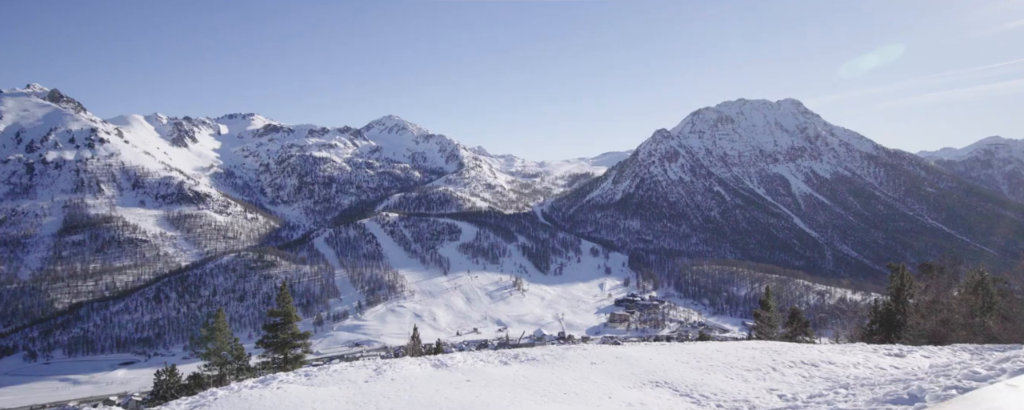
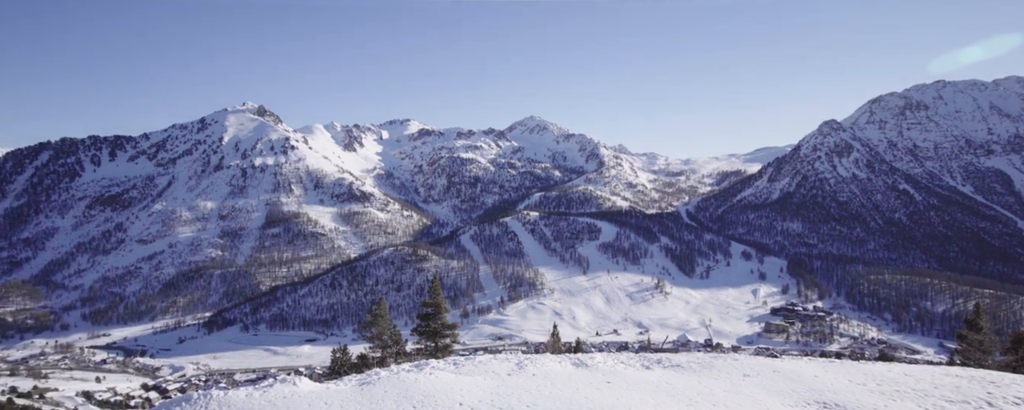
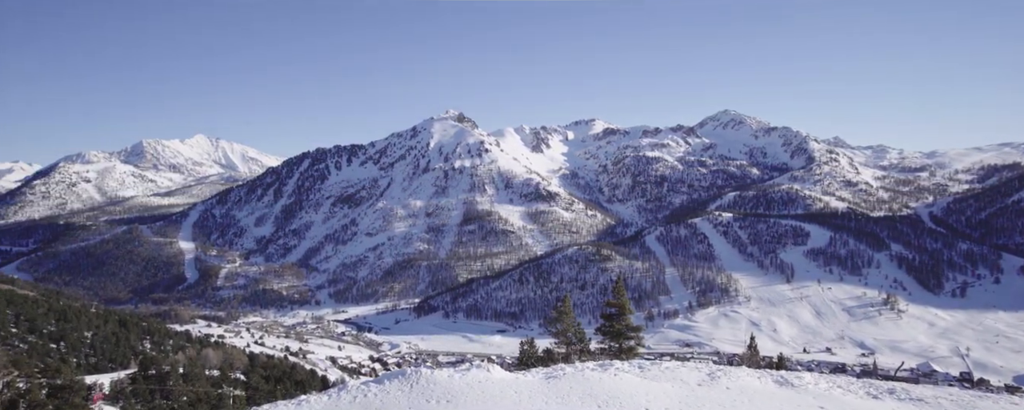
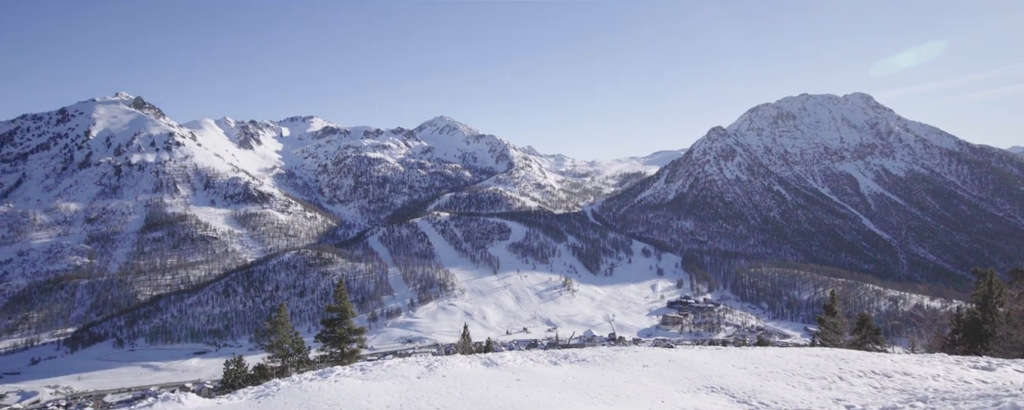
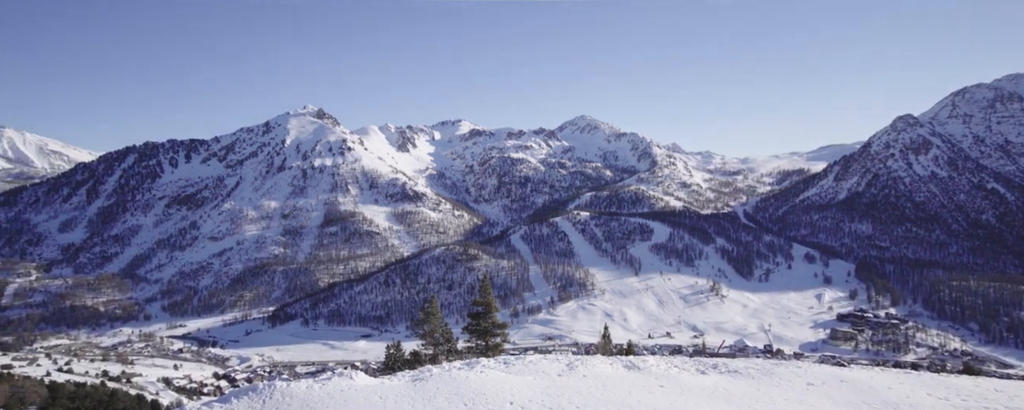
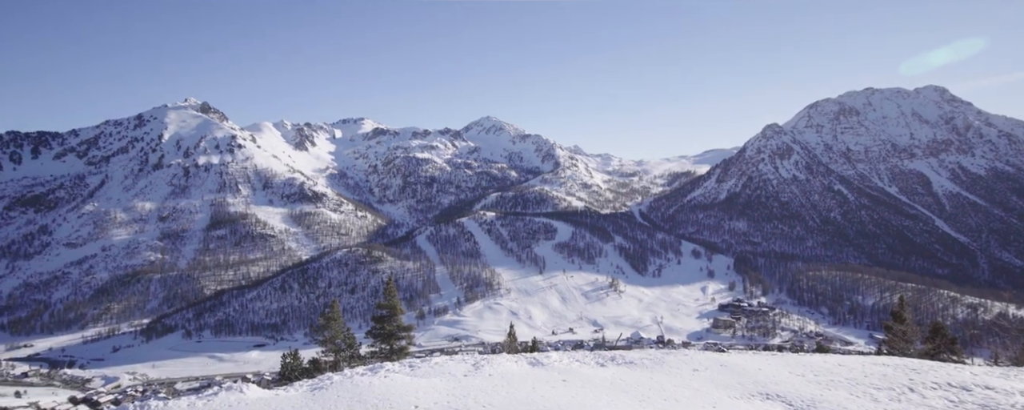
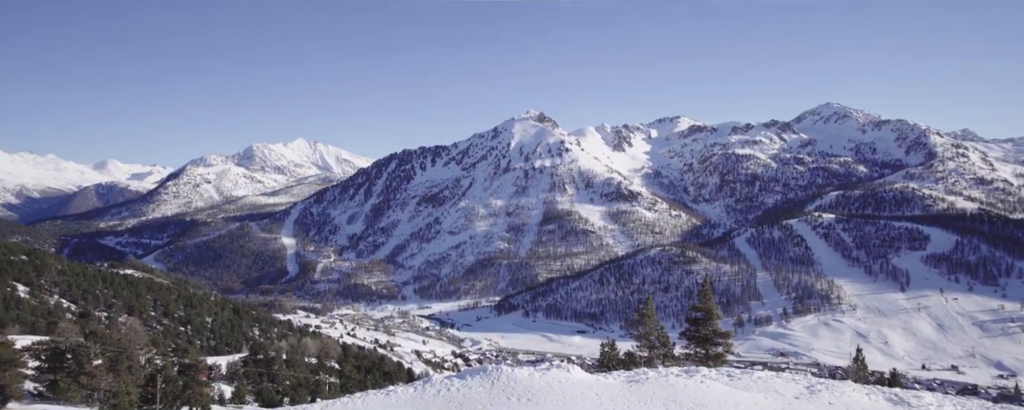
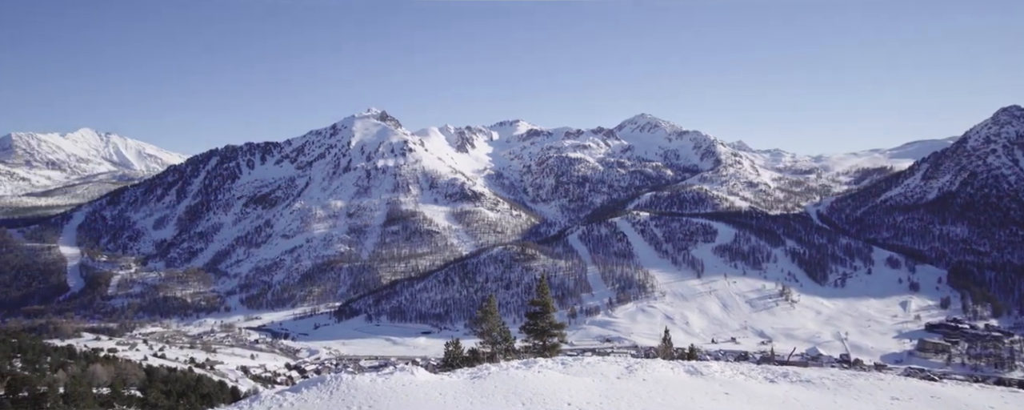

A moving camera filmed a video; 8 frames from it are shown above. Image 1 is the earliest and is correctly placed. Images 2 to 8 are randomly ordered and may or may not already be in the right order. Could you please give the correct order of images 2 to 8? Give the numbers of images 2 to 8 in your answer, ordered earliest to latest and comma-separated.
4, 6, 2, 5, 8, 3, 7
